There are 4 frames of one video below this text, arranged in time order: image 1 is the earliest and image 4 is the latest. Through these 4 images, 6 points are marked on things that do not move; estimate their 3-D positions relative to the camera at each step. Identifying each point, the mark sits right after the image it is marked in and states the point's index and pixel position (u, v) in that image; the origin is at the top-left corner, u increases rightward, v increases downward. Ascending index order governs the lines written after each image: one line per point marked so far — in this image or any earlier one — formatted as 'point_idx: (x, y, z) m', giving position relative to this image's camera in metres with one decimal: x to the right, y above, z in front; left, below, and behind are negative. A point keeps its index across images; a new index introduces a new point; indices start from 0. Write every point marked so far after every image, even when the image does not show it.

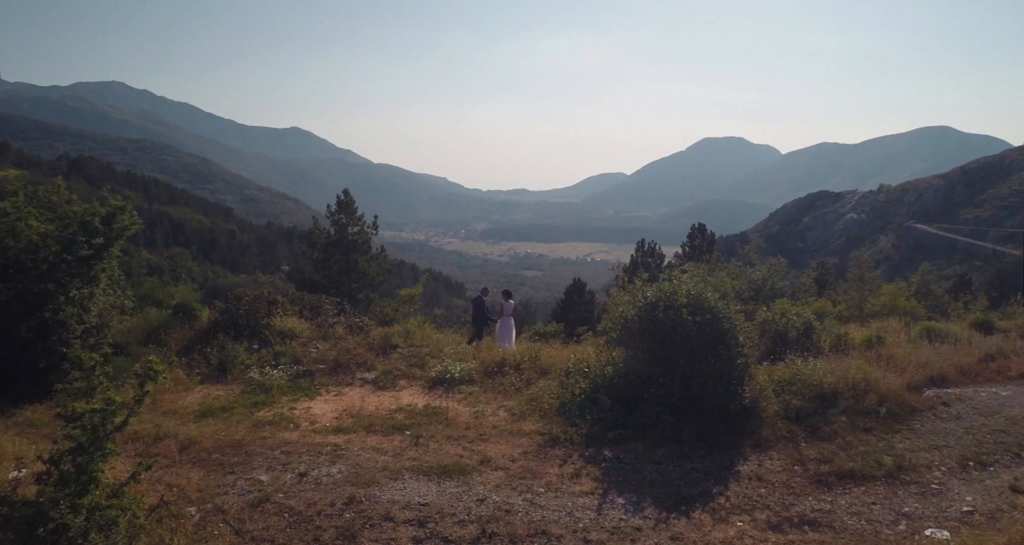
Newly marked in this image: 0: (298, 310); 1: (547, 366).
0: (-3.7, -0.7, +10.2) m
1: (+0.5, -1.2, +7.8) m
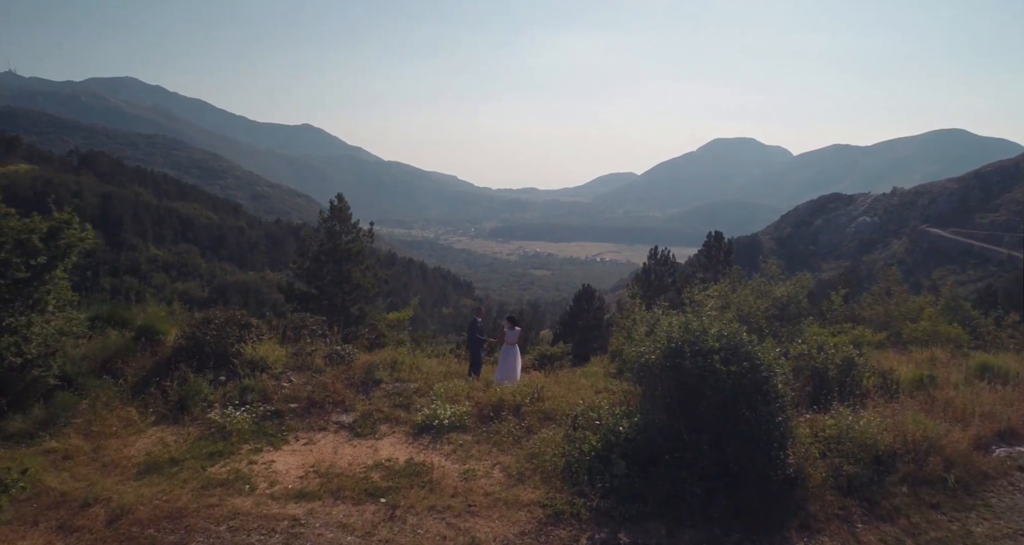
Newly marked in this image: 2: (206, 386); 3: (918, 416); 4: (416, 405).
0: (-3.6, -1.0, +9.3) m
1: (+0.4, -1.6, +6.8) m
2: (-3.8, -1.4, +7.4) m
3: (+4.3, -1.5, +6.4) m
4: (-1.1, -1.5, +6.9) m
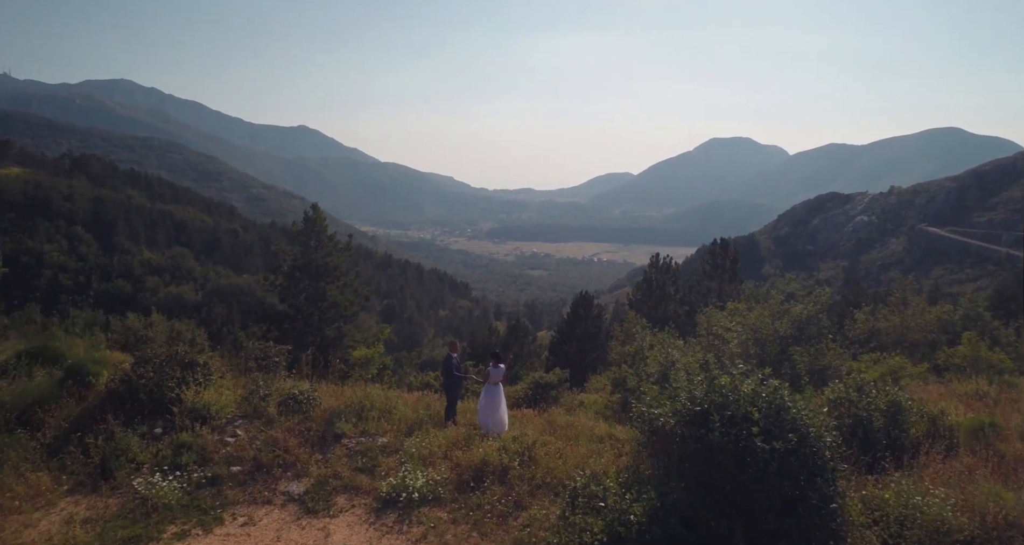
0: (-3.8, -1.3, +8.1) m
1: (+0.3, -1.9, +5.6) m
2: (-3.9, -1.8, +6.3) m
3: (+4.2, -1.9, +5.3) m
4: (-1.2, -1.9, +5.8) m
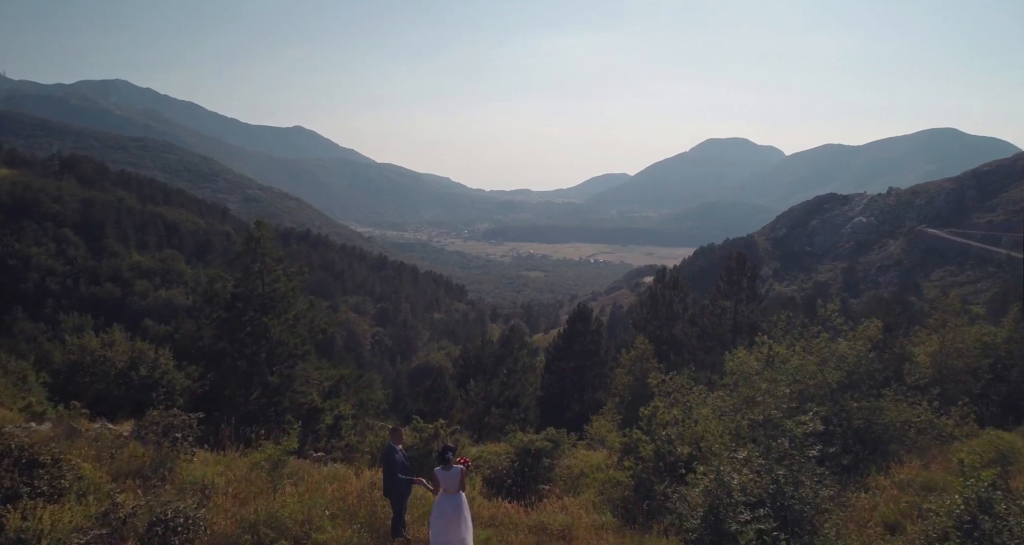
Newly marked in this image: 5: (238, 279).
0: (-4.0, -1.8, +6.0) m
1: (+0.1, -2.4, +3.6) m
2: (-4.1, -2.3, +4.1) m
3: (+4.0, -2.4, +3.2) m
4: (-1.4, -2.4, +3.7) m
5: (-7.1, +0.2, +17.4) m
